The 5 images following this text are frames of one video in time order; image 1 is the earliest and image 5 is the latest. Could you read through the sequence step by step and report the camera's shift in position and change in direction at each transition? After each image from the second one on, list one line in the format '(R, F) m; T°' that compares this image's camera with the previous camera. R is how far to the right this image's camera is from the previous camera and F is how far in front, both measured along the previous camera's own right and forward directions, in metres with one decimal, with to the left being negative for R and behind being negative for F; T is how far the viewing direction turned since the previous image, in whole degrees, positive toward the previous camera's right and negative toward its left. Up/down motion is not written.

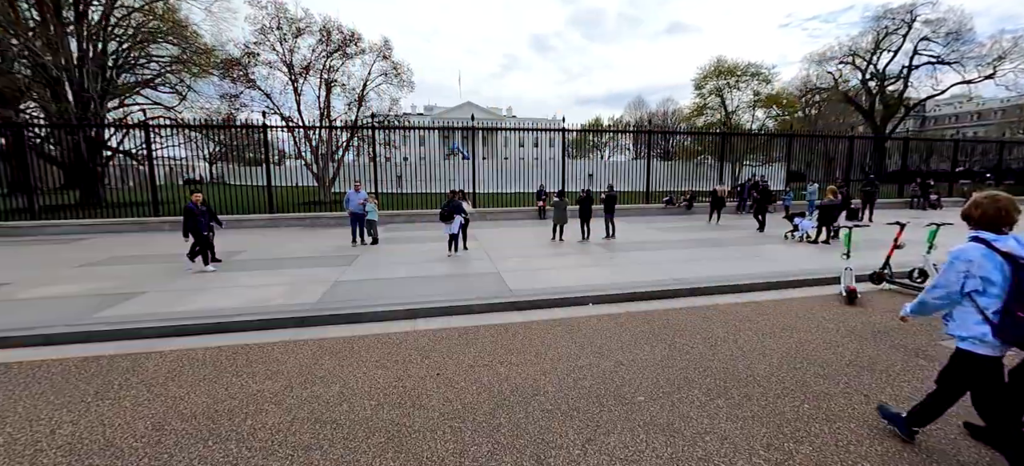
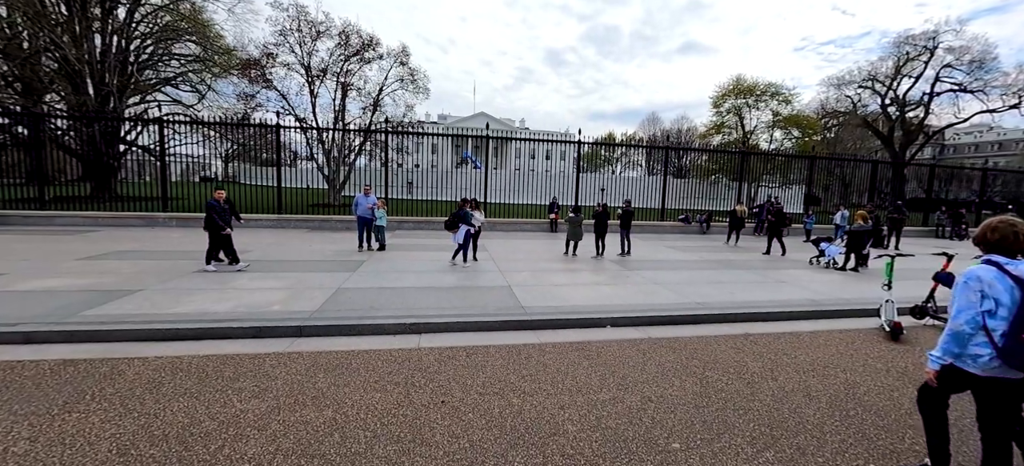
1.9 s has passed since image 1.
(-0.1, +0.4) m; -1°
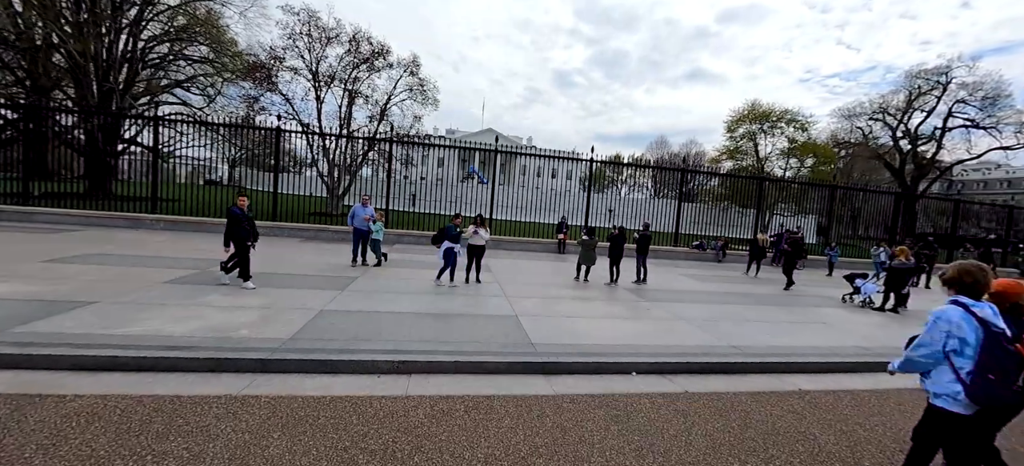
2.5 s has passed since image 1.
(-0.1, +0.8) m; 0°
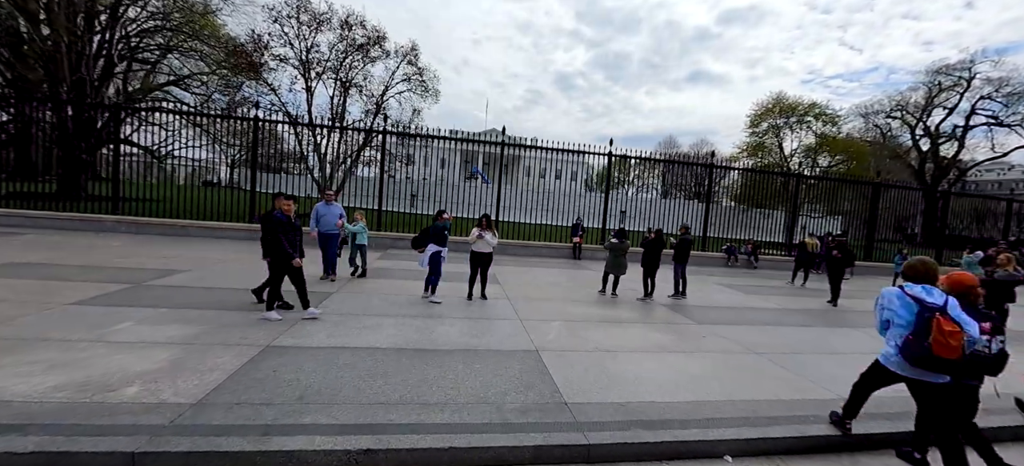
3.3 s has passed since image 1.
(-0.2, +1.5) m; 0°
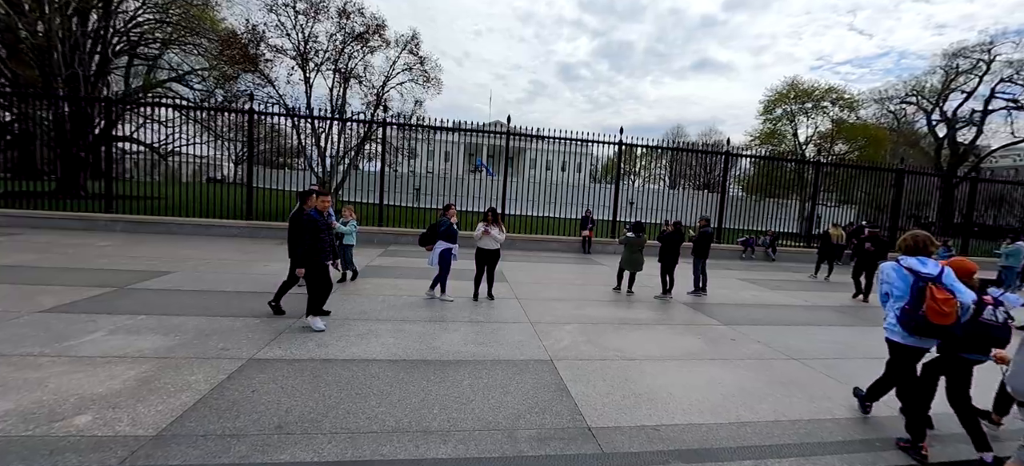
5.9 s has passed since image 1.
(-0.1, +0.5) m; -1°
